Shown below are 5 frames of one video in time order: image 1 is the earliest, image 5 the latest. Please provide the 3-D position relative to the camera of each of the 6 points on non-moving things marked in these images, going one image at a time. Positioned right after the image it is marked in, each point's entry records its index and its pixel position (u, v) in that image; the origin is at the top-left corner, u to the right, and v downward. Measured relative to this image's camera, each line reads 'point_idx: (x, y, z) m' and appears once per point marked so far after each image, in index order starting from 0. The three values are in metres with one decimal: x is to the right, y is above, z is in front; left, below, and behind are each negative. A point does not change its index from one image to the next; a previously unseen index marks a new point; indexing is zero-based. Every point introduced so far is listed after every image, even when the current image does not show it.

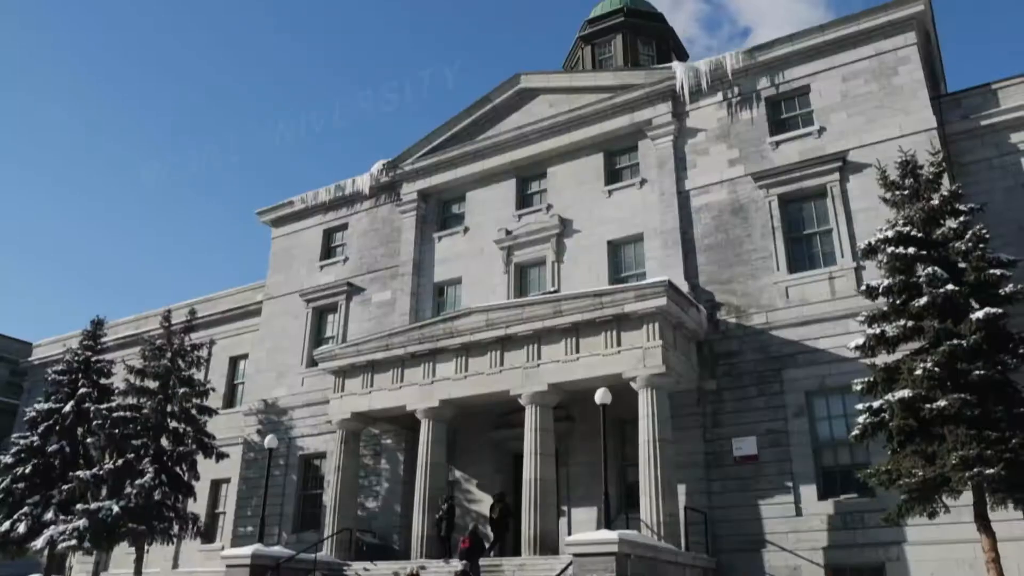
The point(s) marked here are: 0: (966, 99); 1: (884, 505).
0: (+11.2, +4.6, +19.5) m
1: (+7.8, -4.5, +16.6) m
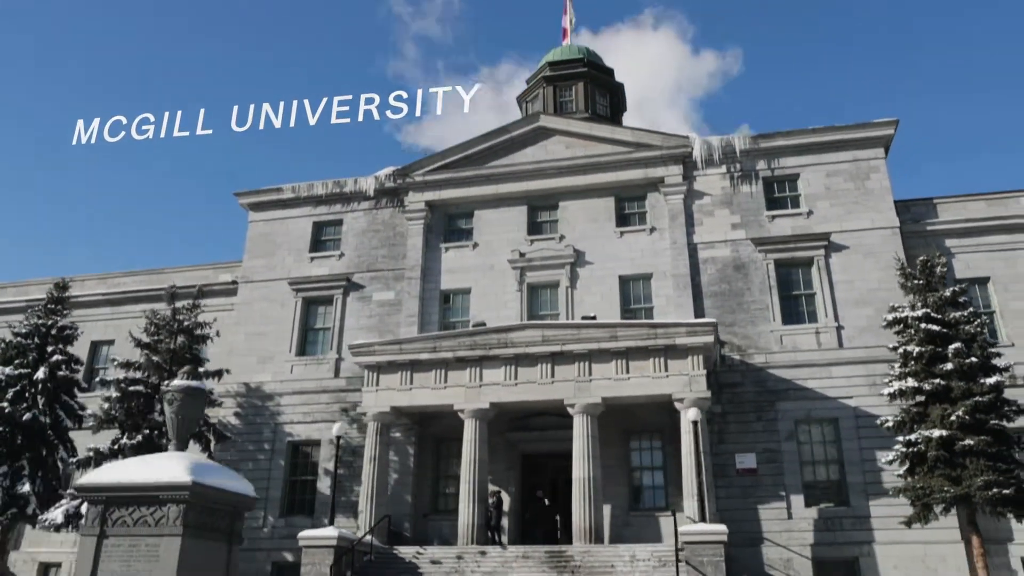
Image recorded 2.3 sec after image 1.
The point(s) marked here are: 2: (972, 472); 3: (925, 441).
0: (+12.9, +2.6, +25.7) m
1: (+9.4, -6.1, +21.8) m
2: (+10.1, -4.0, +17.5) m
3: (+9.5, -3.5, +18.3) m
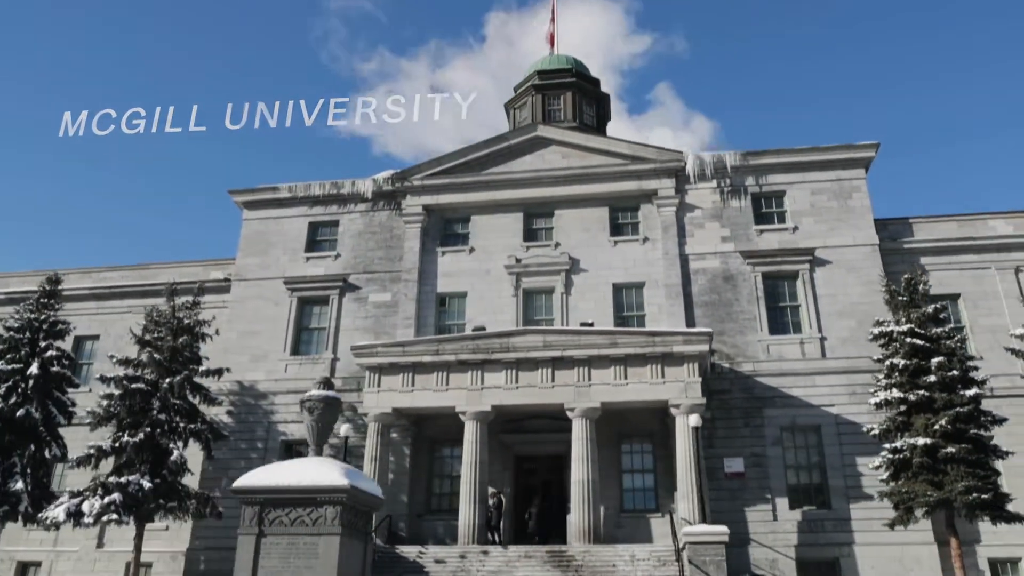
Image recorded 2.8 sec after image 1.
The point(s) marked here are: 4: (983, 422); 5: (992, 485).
0: (+12.9, +2.1, +27.1) m
1: (+9.4, -6.5, +23.1) m
2: (+10.4, -4.5, +18.8) m
3: (+9.7, -3.9, +19.5) m
4: (+11.5, -3.3, +19.6) m
5: (+11.3, -4.6, +18.8) m
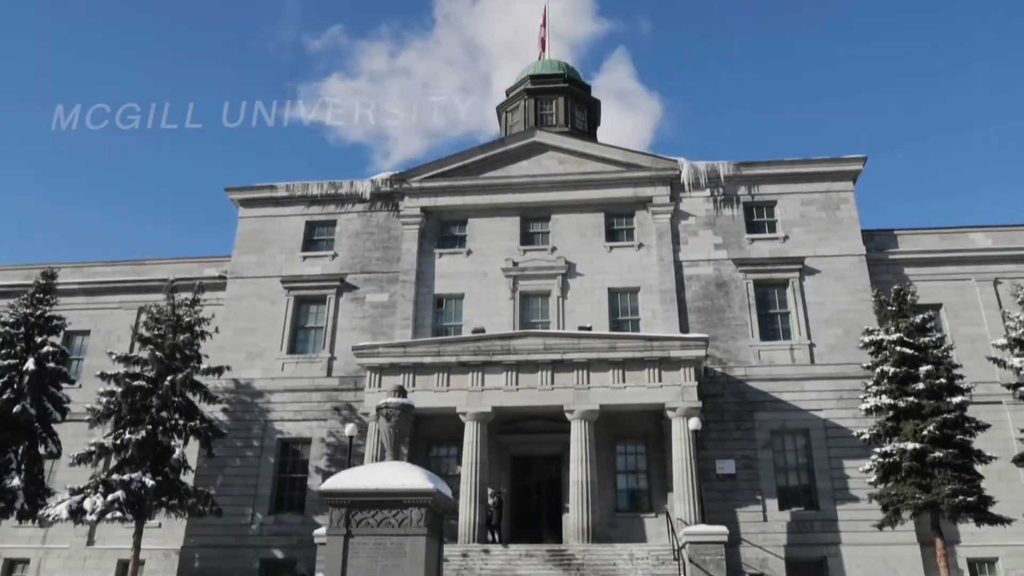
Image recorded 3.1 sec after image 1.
0: (+12.8, +1.8, +28.1) m
1: (+9.4, -6.8, +23.9) m
2: (+10.6, -4.8, +19.7) m
3: (+9.9, -4.2, +20.3) m
4: (+11.7, -3.6, +20.4) m
5: (+11.4, -5.0, +19.7) m
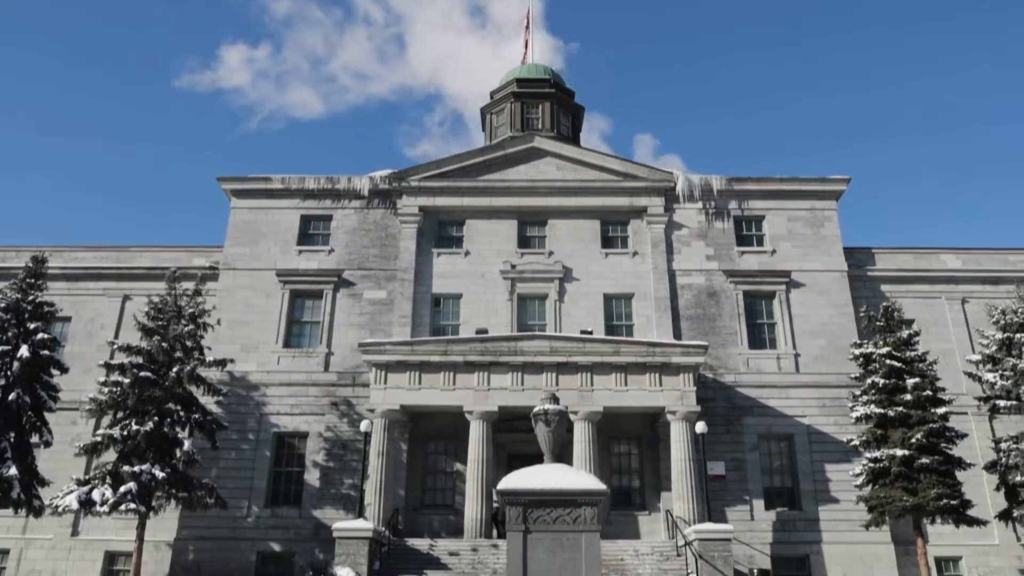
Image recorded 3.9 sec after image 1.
0: (+12.8, +1.3, +29.7) m
1: (+9.4, -7.2, +25.3) m
2: (+11.0, -5.2, +21.2) m
3: (+10.3, -4.6, +21.8) m
4: (+12.1, -4.1, +22.0) m
5: (+11.9, -5.5, +21.3) m
